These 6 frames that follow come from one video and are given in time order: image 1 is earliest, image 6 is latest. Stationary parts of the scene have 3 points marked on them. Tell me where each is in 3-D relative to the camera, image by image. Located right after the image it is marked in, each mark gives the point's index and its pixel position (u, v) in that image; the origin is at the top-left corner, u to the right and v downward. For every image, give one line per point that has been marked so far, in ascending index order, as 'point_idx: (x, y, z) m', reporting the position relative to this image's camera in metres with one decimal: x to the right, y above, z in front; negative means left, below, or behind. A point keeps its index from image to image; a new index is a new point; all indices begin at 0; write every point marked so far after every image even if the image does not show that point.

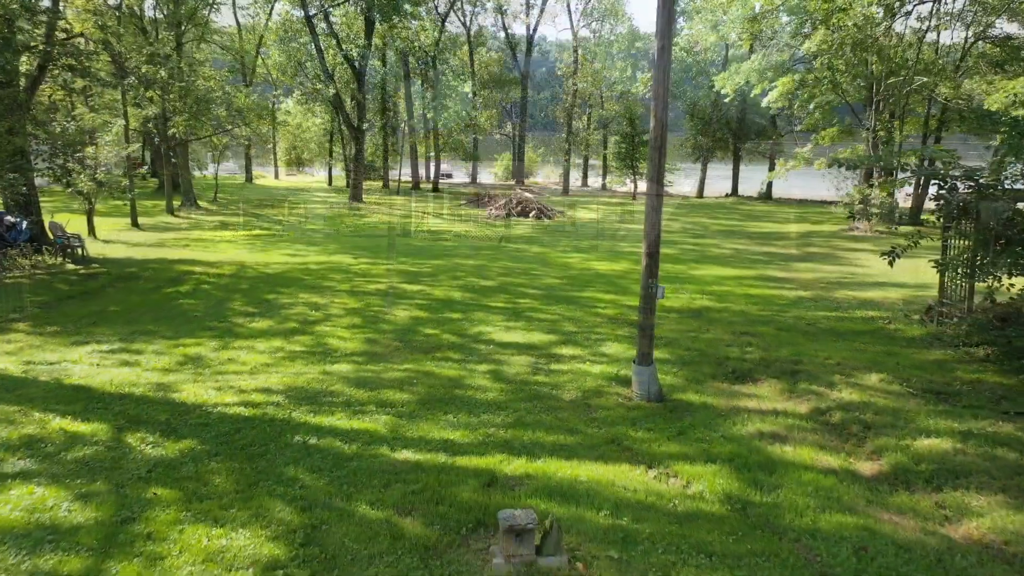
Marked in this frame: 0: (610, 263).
0: (+1.8, +0.4, +13.1) m
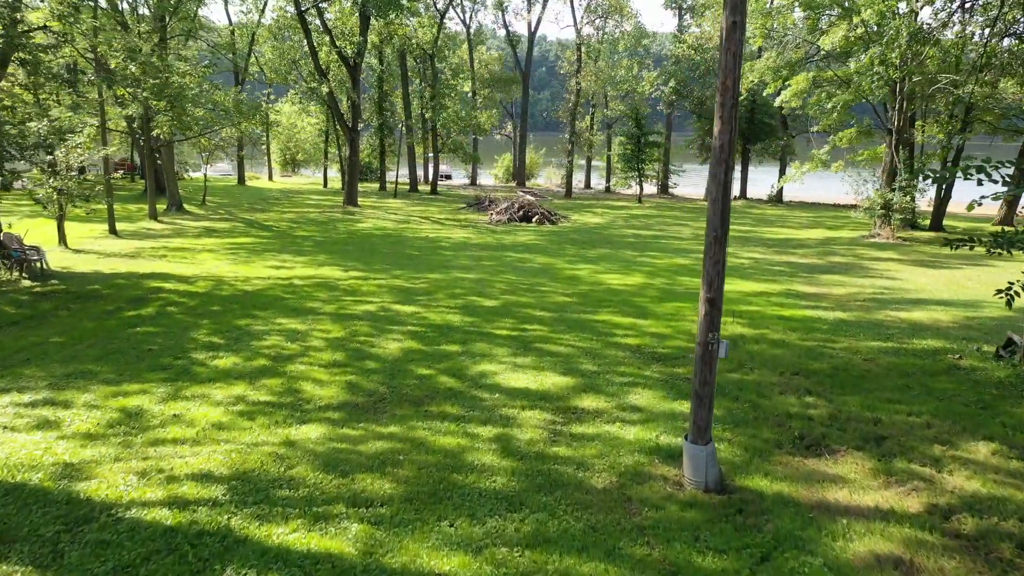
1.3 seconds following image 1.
0: (+1.8, +0.2, +12.1) m
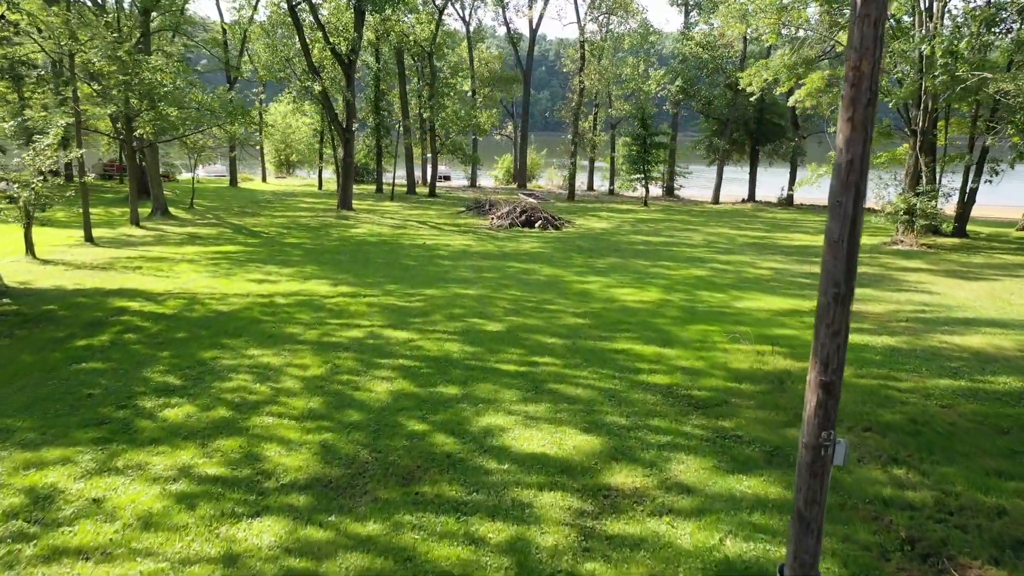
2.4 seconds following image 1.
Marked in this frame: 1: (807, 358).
0: (+1.9, -0.1, +11.1) m
1: (+2.8, -0.6, +6.8) m
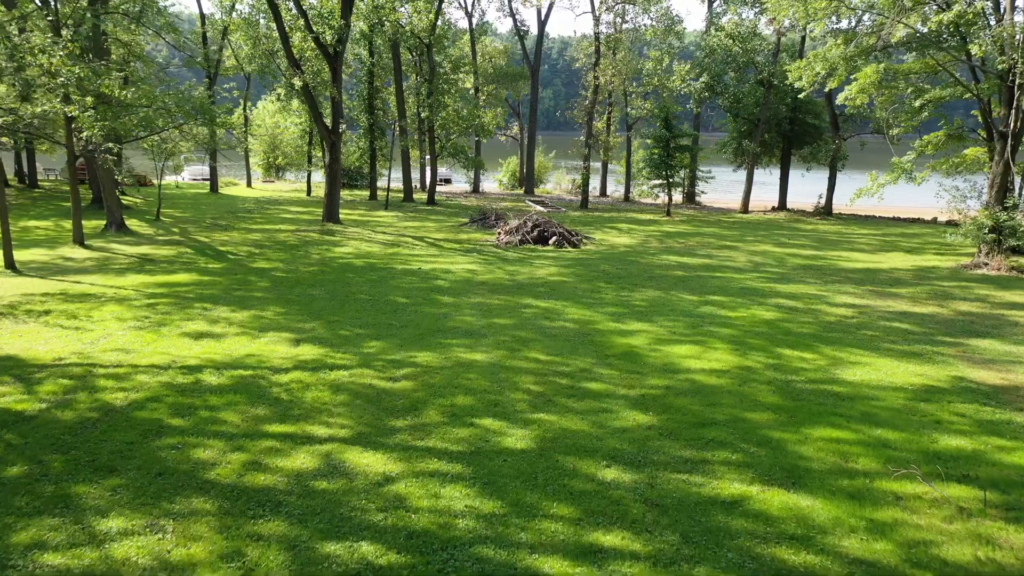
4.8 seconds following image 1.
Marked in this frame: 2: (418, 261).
0: (+2.1, -0.7, +8.3) m
1: (+3.0, -1.3, +4.1) m
2: (-1.9, +0.5, +15.0) m
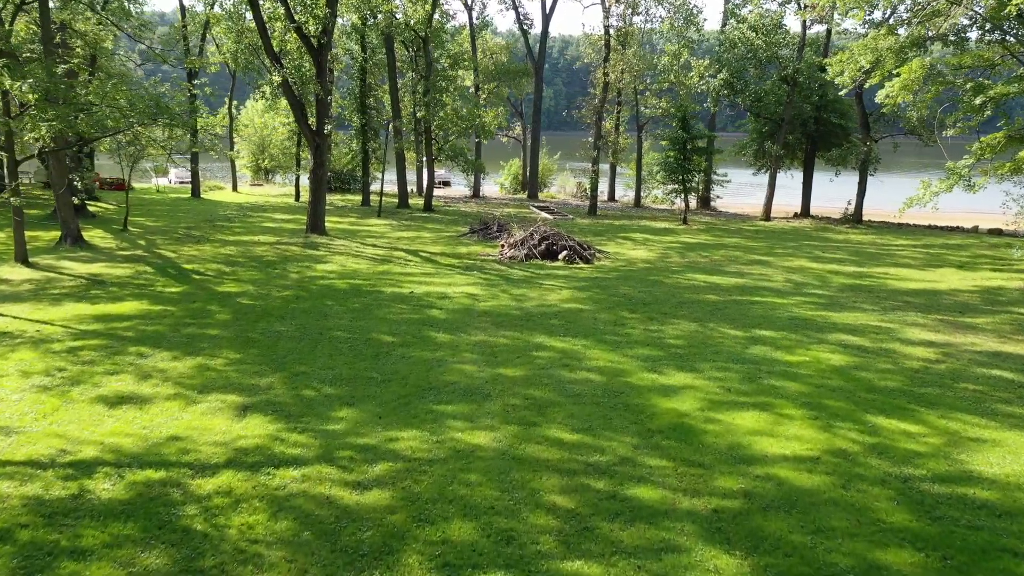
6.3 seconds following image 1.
0: (+2.2, -1.1, +6.3) m
1: (+3.1, -1.8, +2.1) m
2: (-1.8, +0.1, +13.1) m
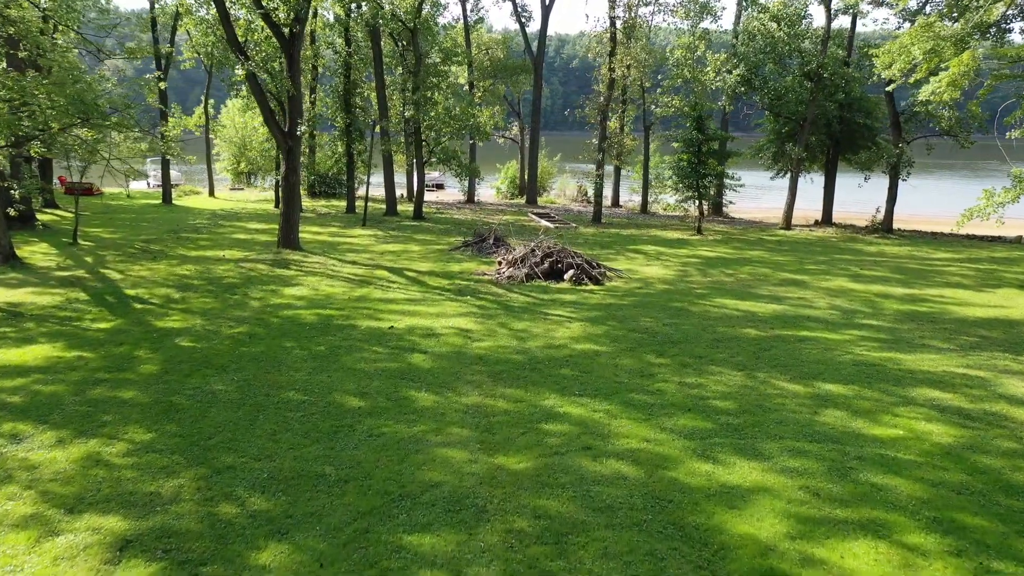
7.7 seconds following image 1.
0: (+2.3, -1.6, +4.3) m
1: (+3.2, -2.2, +0.1) m
2: (-1.8, -0.4, +11.0) m
